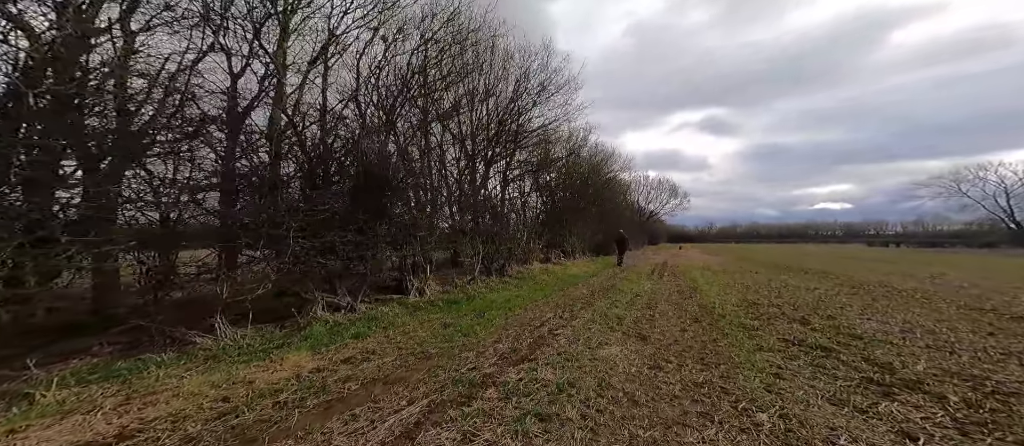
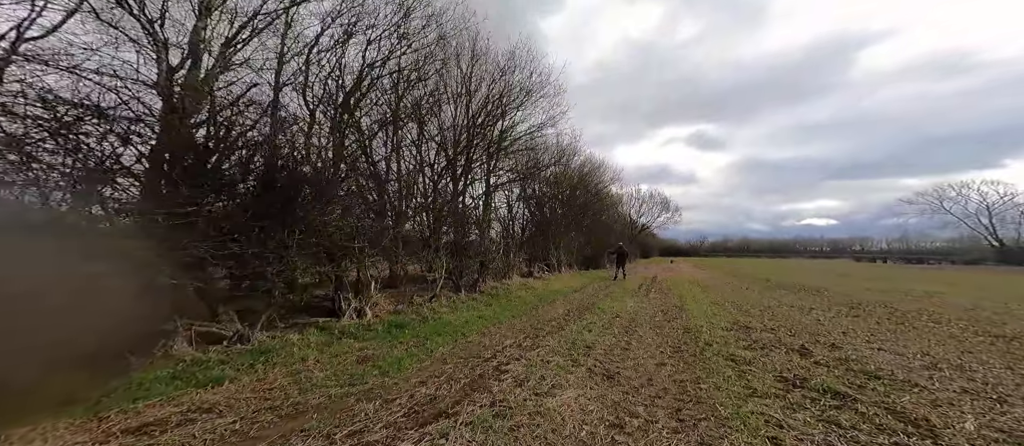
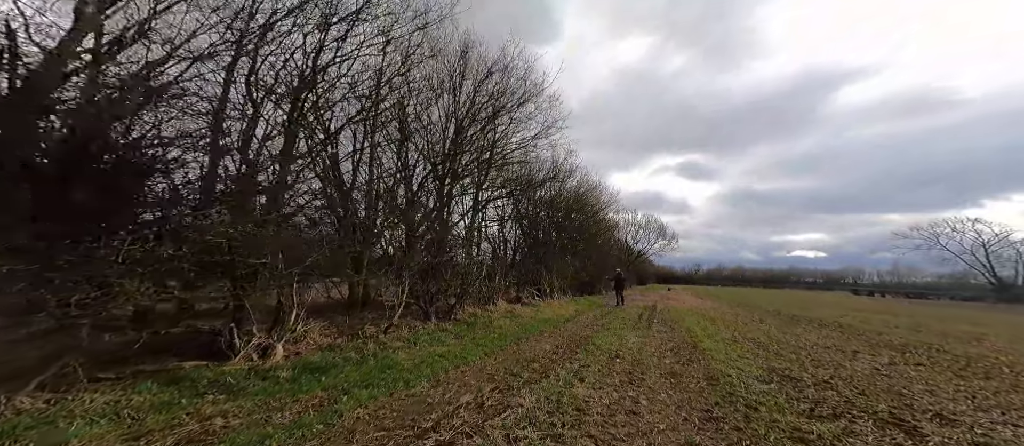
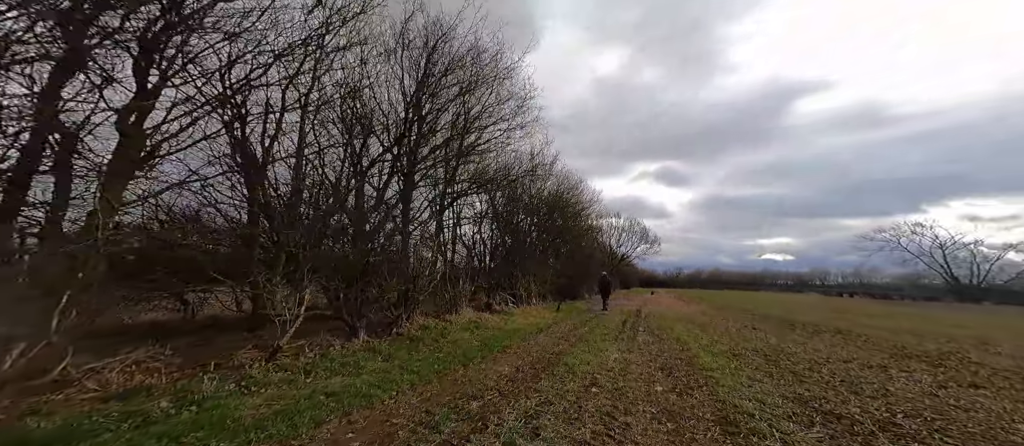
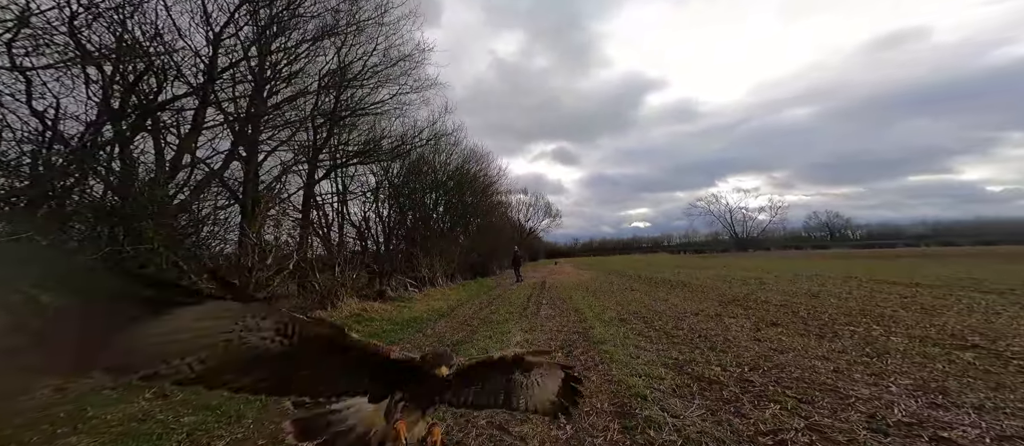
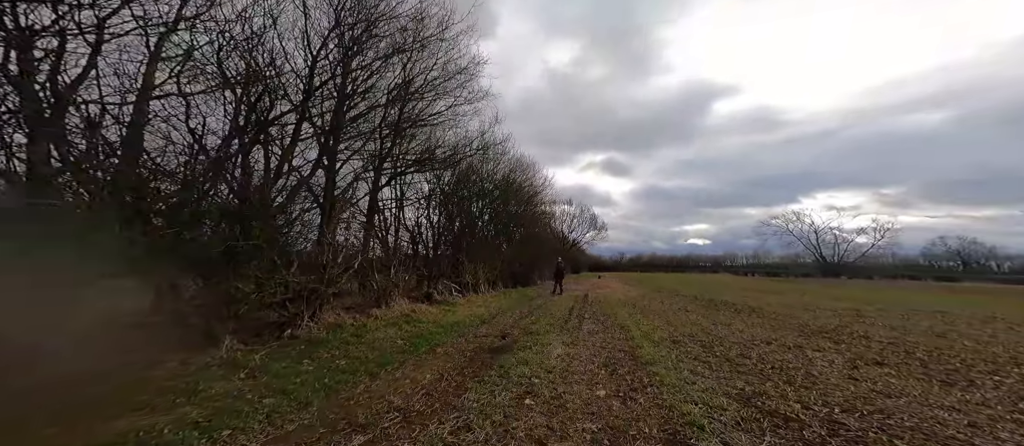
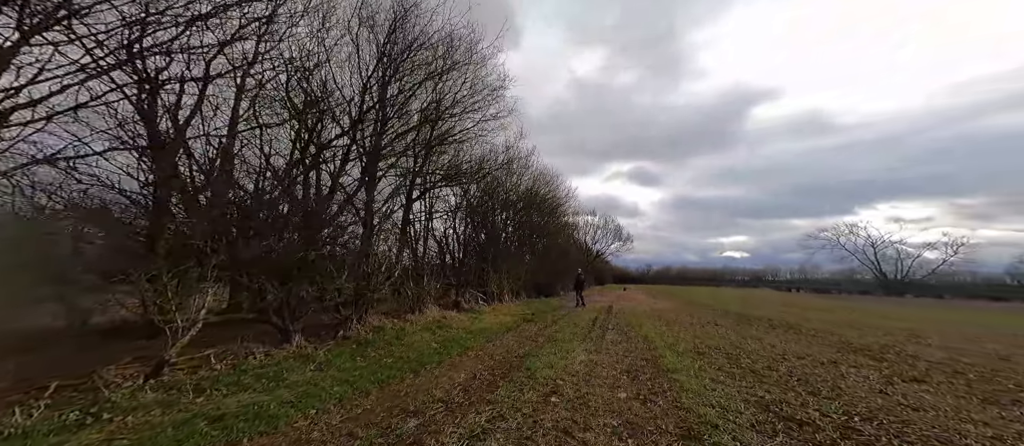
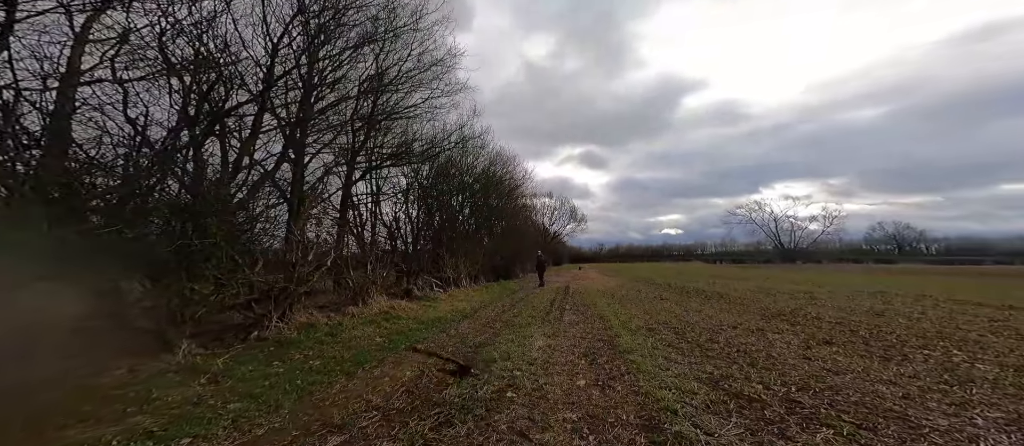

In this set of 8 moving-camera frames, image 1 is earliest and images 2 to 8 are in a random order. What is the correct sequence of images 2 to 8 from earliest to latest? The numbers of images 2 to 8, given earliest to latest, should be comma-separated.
2, 3, 4, 7, 6, 8, 5
